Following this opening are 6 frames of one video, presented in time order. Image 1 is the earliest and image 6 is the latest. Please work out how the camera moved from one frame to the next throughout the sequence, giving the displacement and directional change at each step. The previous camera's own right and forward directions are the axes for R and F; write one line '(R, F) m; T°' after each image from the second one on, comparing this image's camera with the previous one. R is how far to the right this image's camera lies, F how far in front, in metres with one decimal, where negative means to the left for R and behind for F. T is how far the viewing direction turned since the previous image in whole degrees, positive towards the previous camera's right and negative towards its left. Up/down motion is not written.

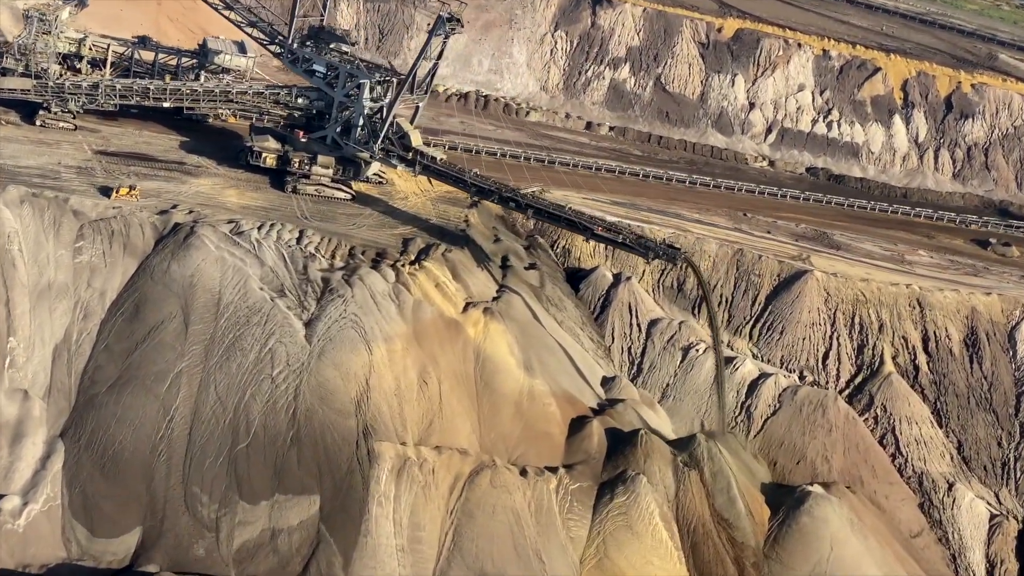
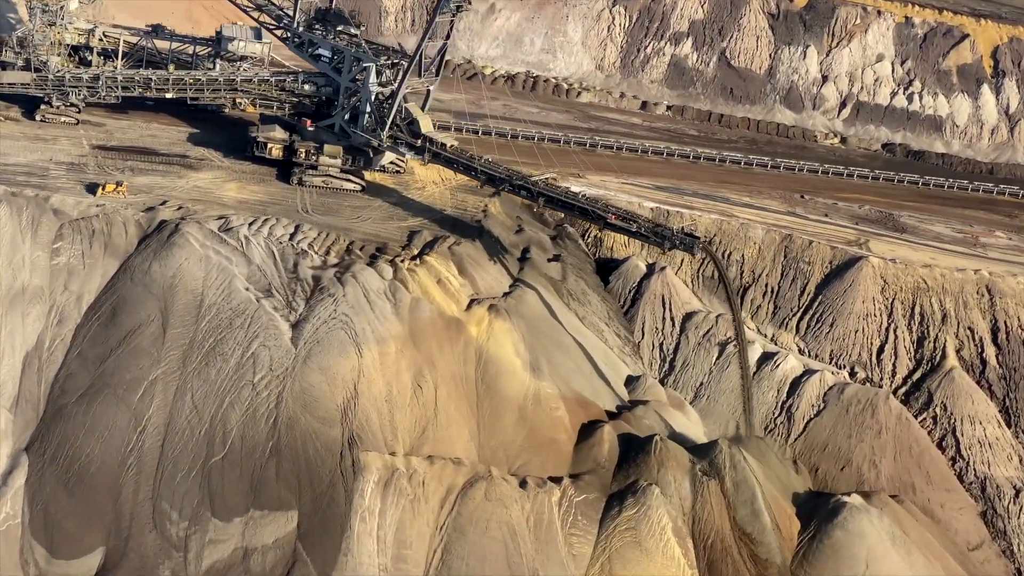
(+2.1, +2.6) m; -5°
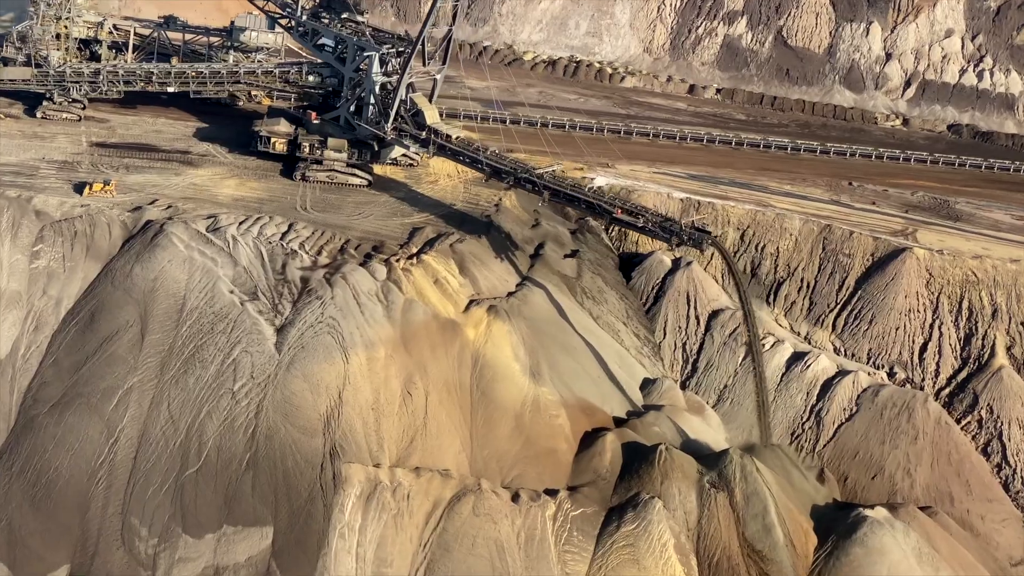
(+1.8, +2.0) m; -4°
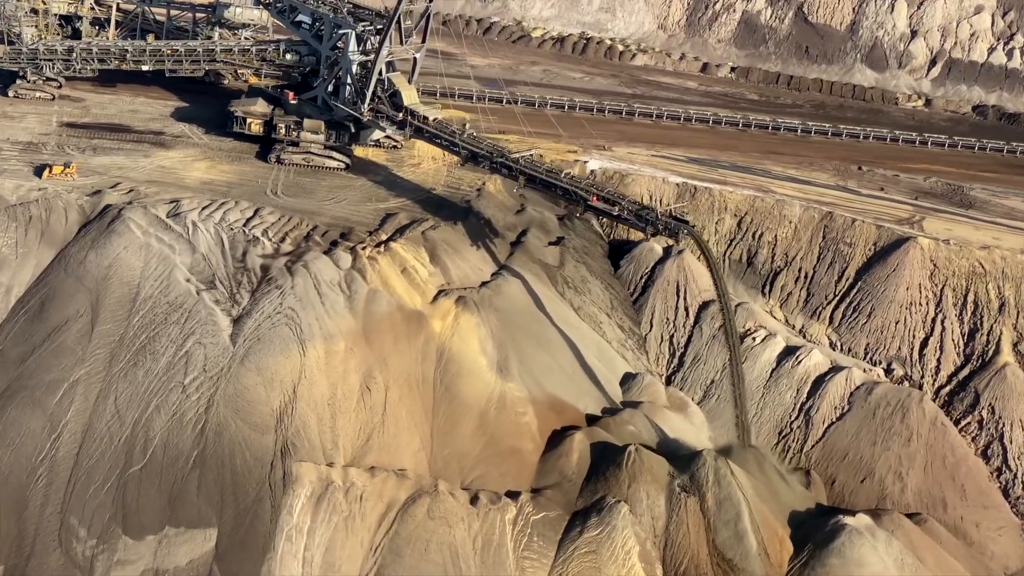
(+2.2, +1.1) m; -1°
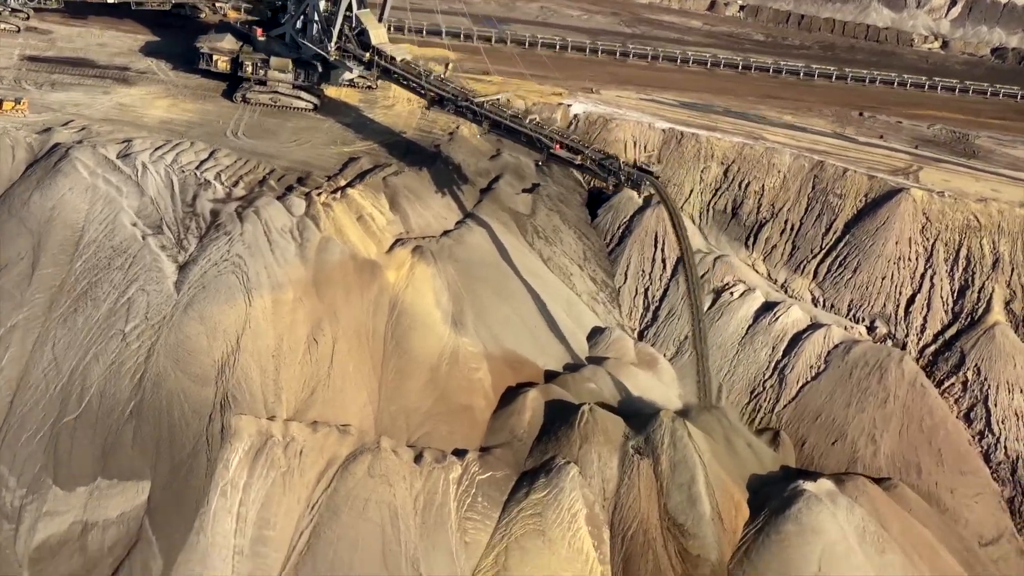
(+2.1, +0.7) m; 0°
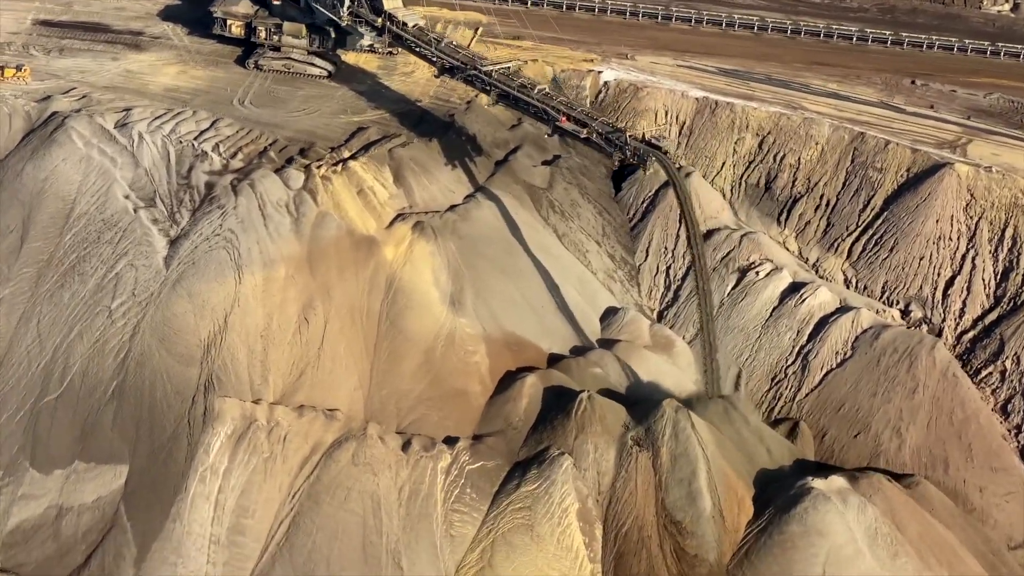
(+1.1, +1.2) m; -3°
